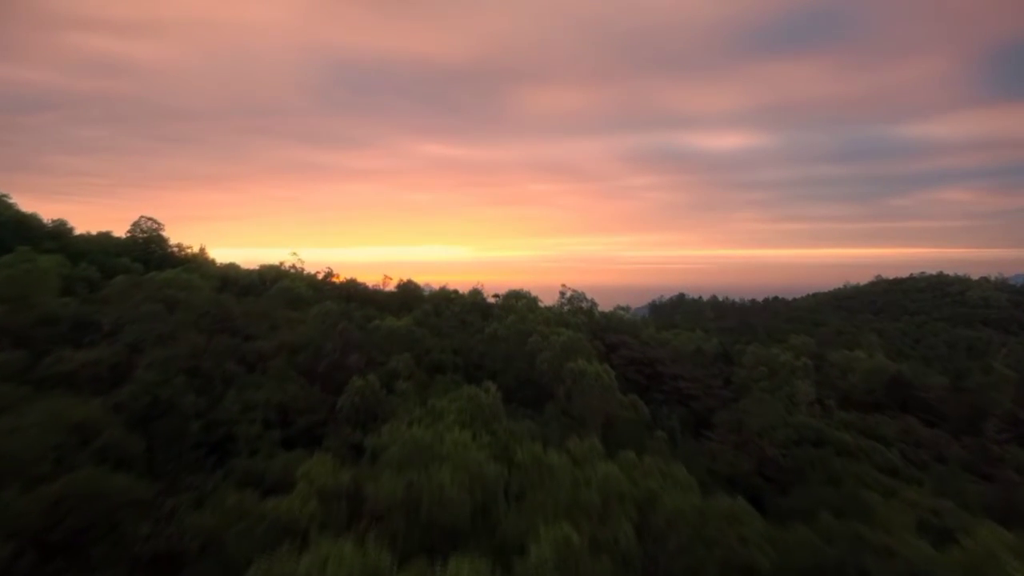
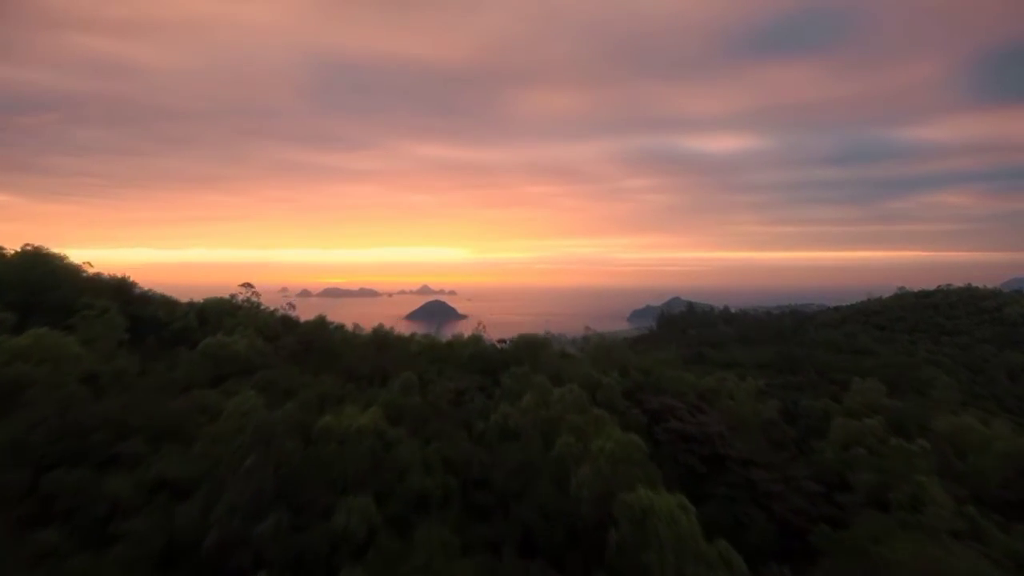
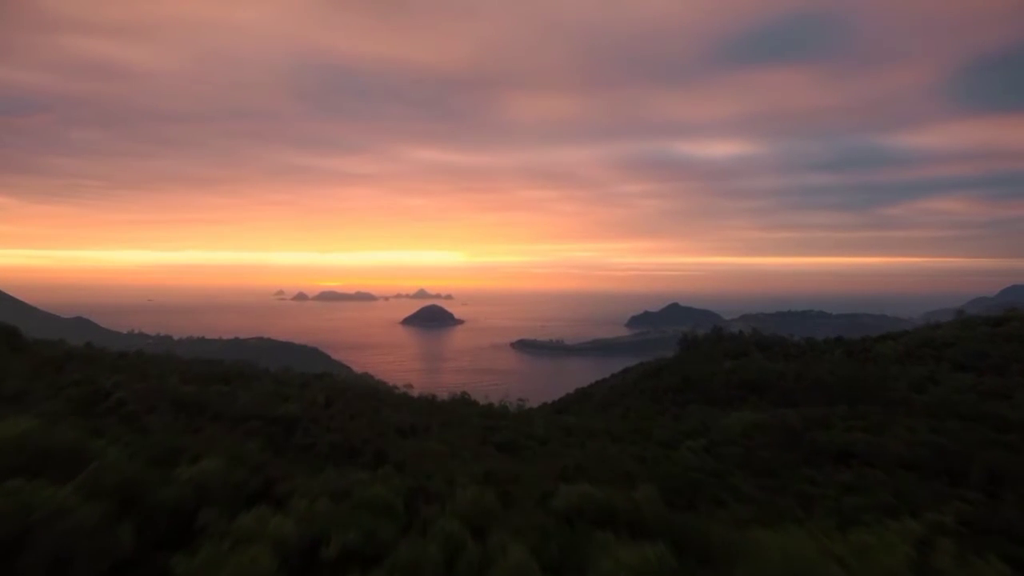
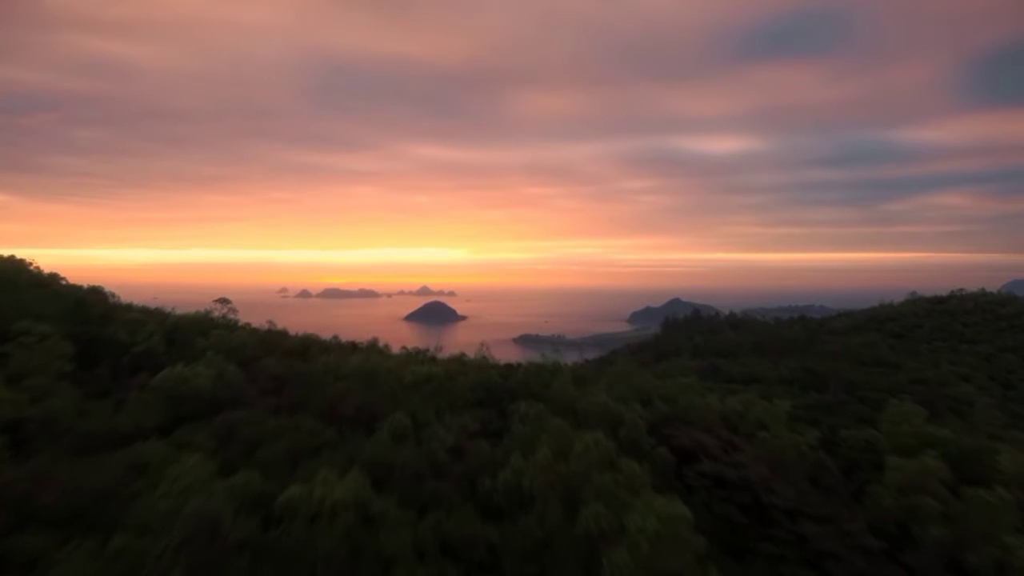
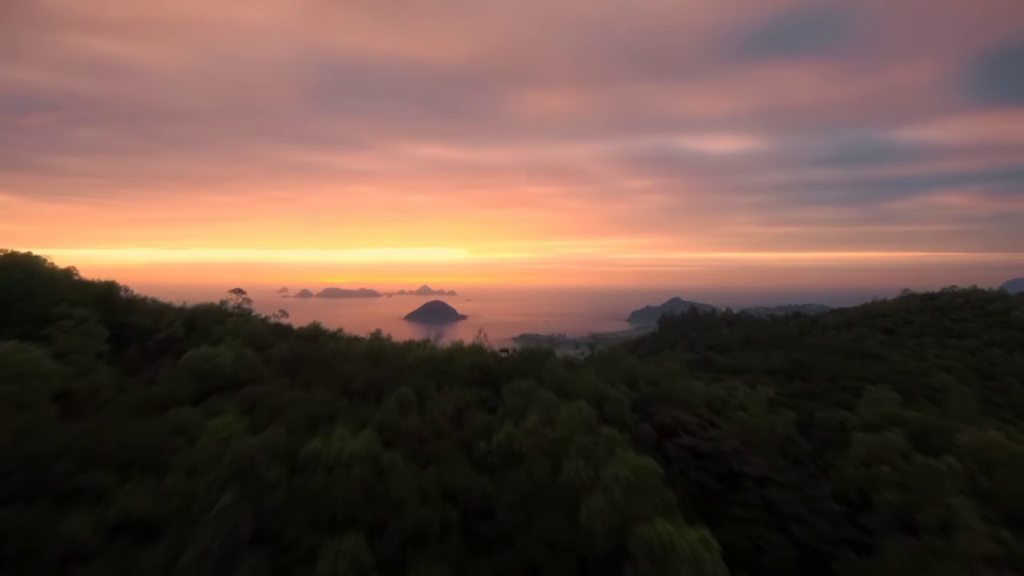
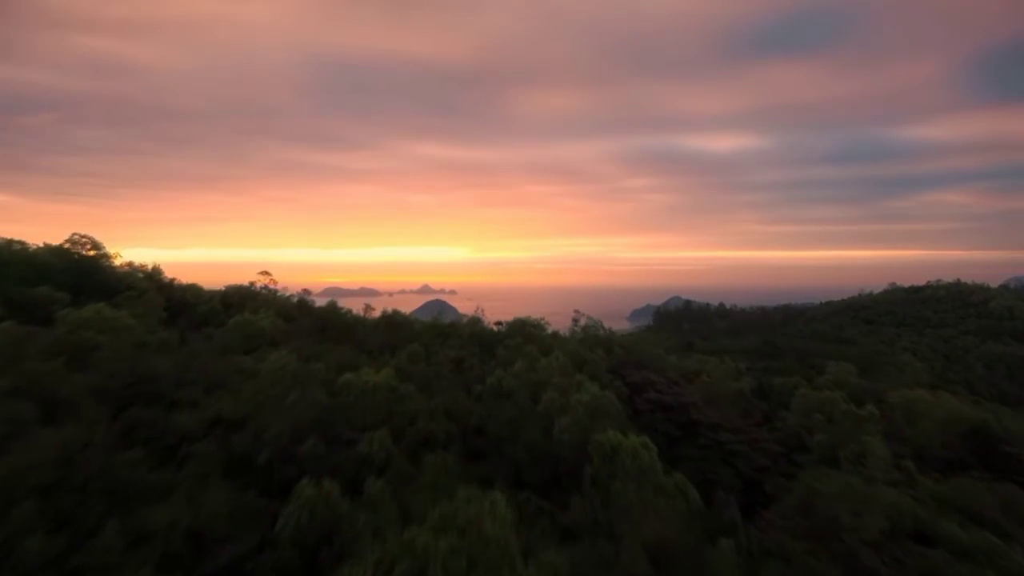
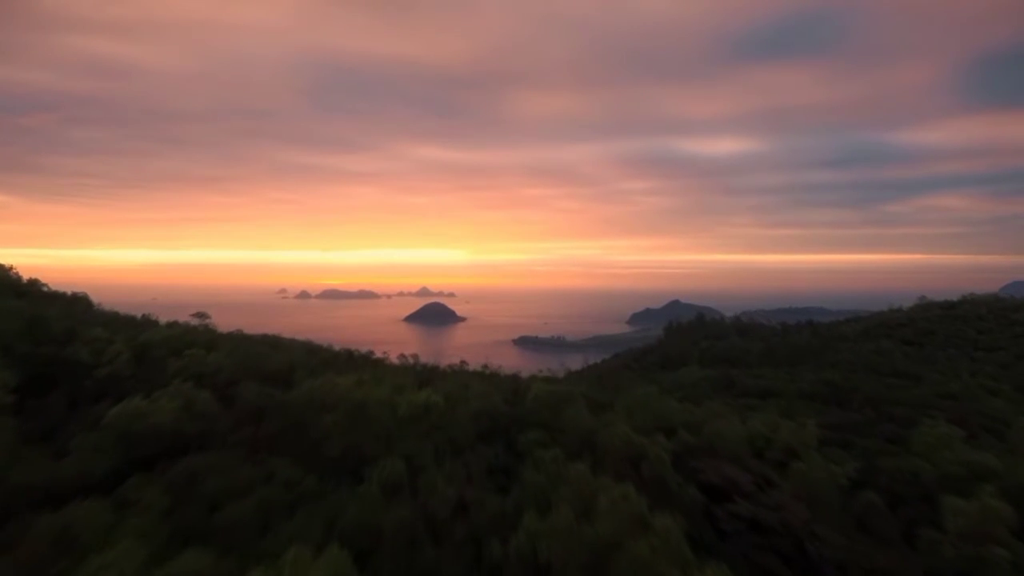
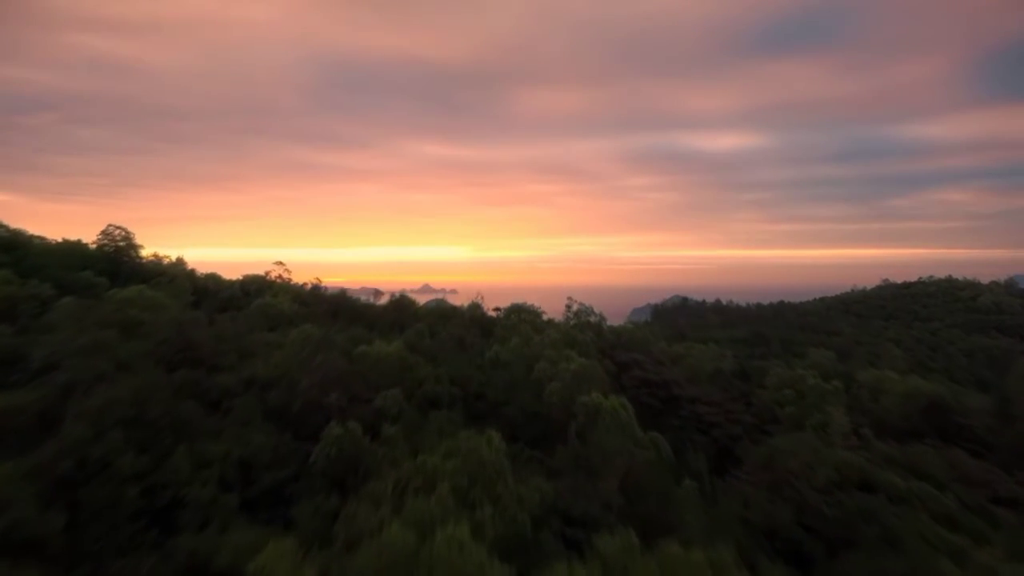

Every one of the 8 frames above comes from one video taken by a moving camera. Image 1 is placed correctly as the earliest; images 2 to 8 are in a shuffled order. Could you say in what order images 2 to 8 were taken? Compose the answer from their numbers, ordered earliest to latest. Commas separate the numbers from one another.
8, 6, 2, 5, 4, 7, 3
